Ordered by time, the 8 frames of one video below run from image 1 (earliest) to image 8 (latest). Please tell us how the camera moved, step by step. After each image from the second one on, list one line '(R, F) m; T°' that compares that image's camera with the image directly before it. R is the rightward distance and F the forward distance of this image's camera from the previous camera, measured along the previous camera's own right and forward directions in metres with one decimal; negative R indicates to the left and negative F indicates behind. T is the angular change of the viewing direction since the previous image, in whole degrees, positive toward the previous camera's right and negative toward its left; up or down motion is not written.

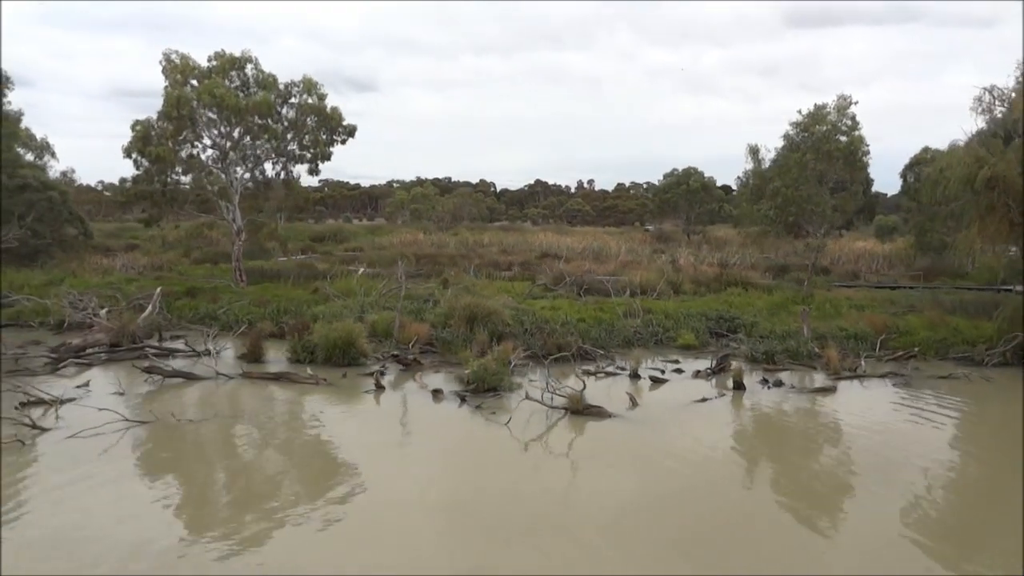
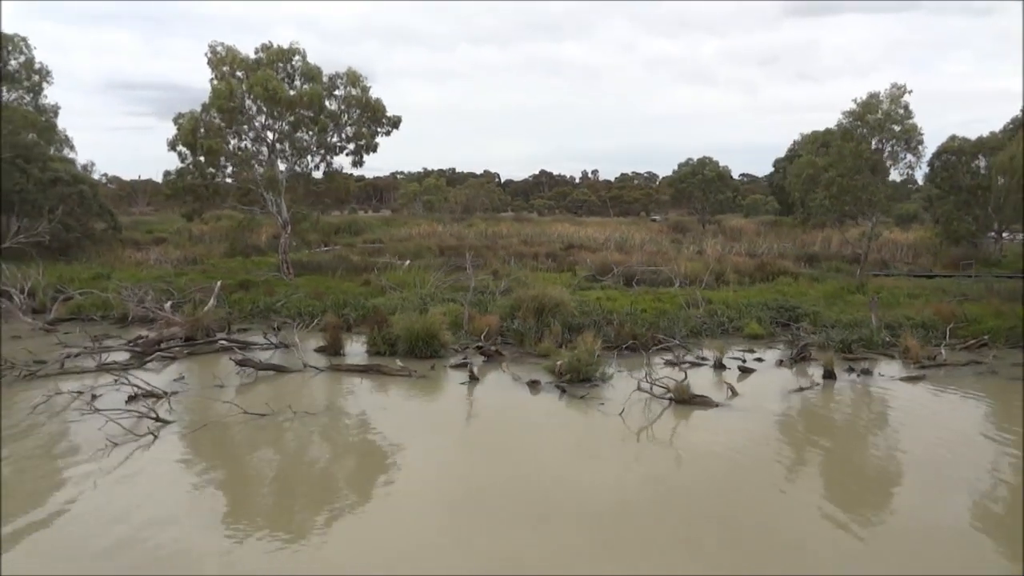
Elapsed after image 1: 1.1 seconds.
(-1.2, 0.0) m; 0°
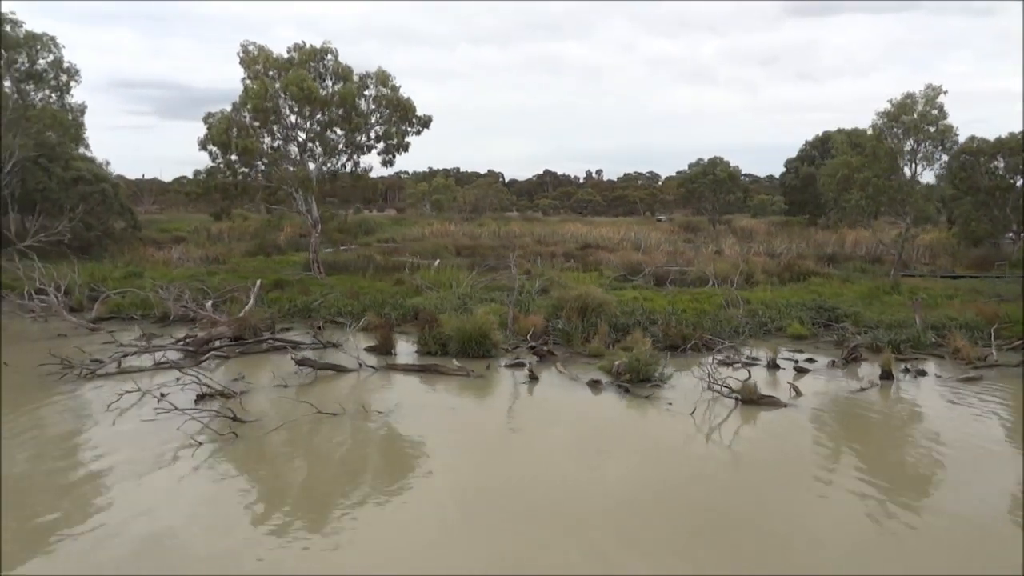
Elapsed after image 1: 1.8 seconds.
(-0.8, 0.0) m; 0°
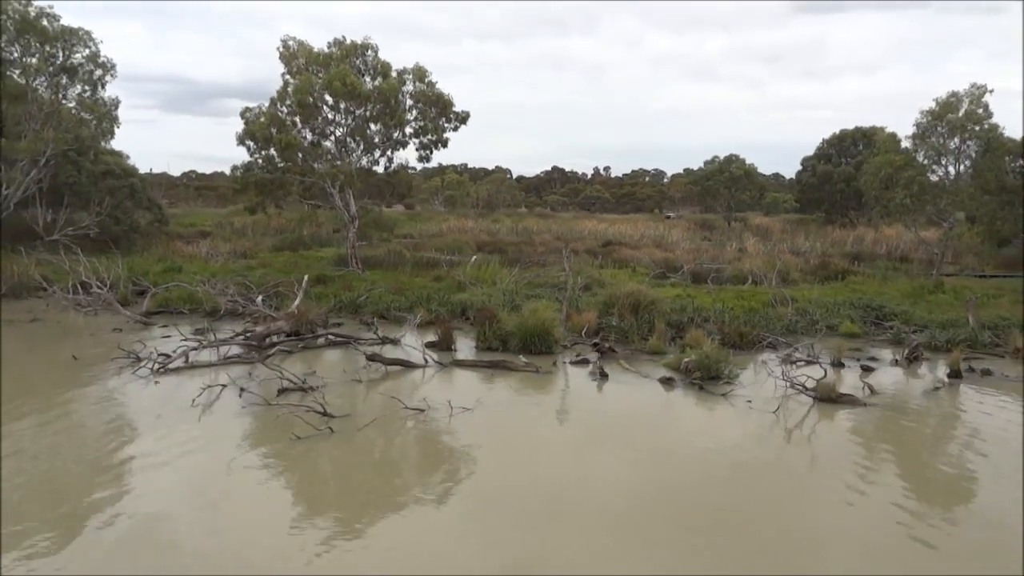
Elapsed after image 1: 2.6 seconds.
(-0.9, 0.0) m; 0°
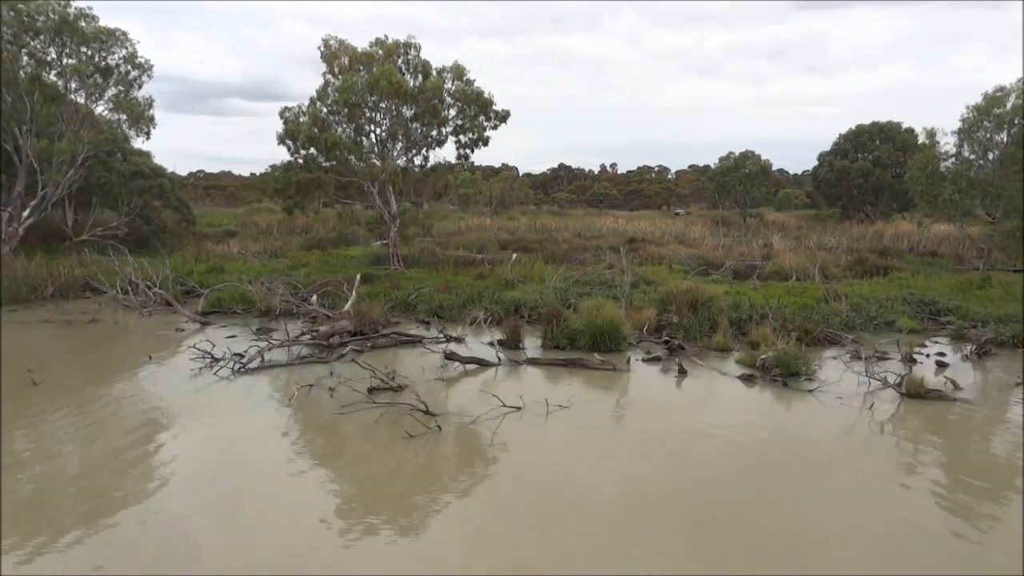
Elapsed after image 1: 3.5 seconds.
(-1.0, 0.0) m; 0°
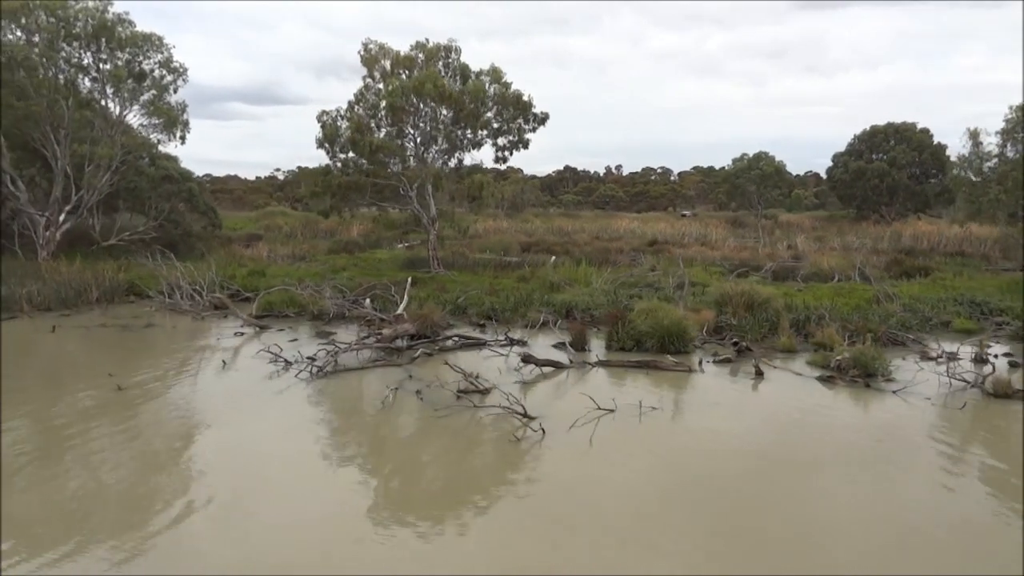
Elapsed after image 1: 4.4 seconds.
(-1.0, 0.0) m; 0°
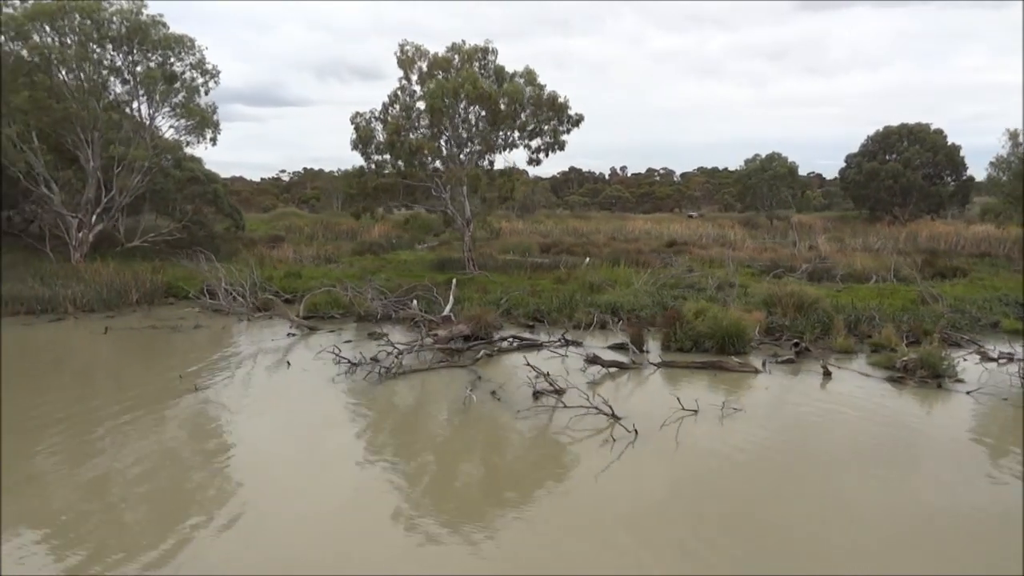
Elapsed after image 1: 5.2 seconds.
(-0.9, 0.0) m; 0°
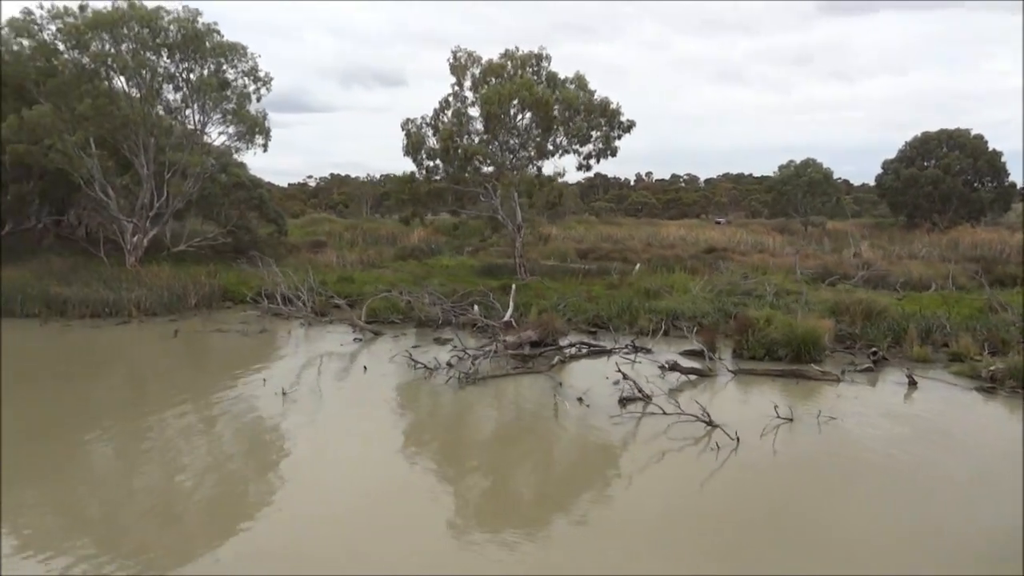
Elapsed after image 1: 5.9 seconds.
(-0.8, 0.0) m; -2°
